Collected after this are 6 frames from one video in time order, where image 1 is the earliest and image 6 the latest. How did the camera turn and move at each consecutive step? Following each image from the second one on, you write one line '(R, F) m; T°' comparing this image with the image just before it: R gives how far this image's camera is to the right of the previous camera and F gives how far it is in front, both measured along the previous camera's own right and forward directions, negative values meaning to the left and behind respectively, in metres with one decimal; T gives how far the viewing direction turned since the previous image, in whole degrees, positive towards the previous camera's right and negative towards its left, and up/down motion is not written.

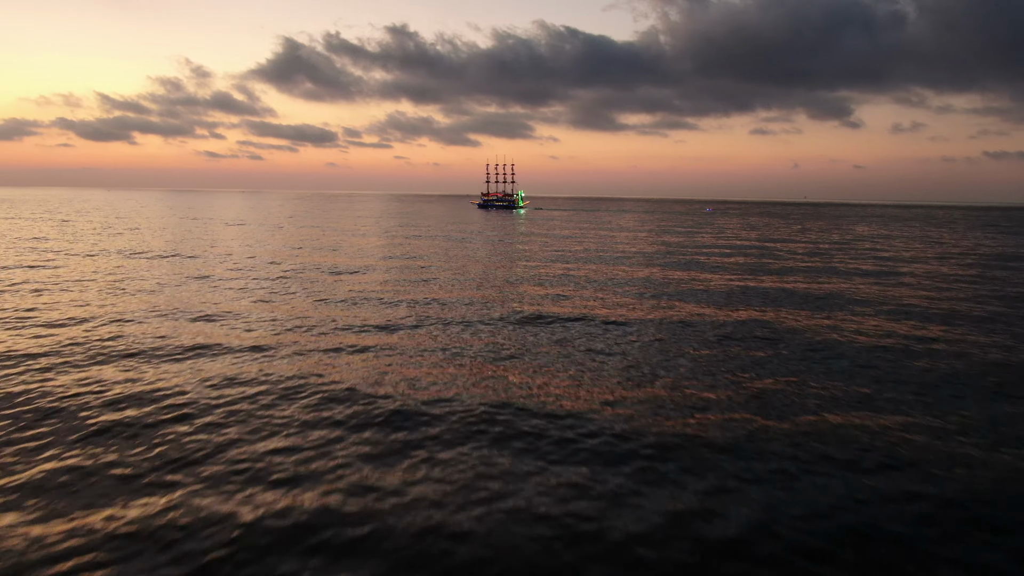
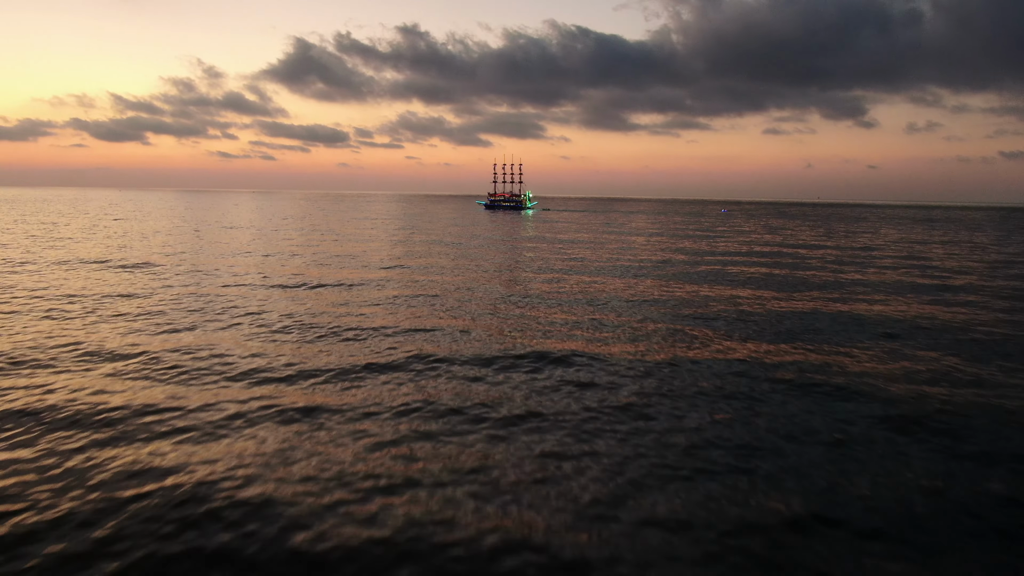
(+0.4, +4.0) m; -1°
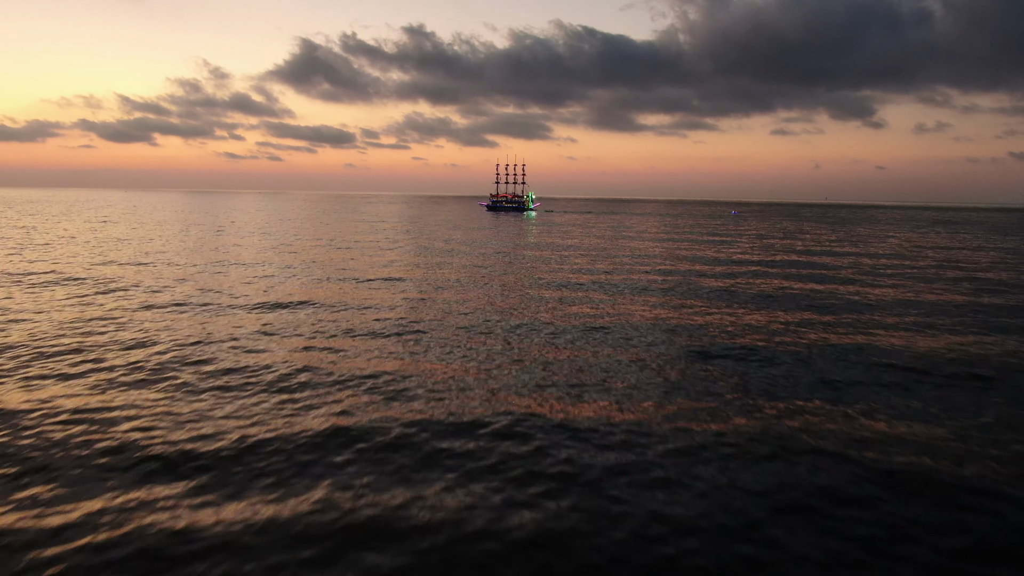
(+0.4, +4.2) m; 0°
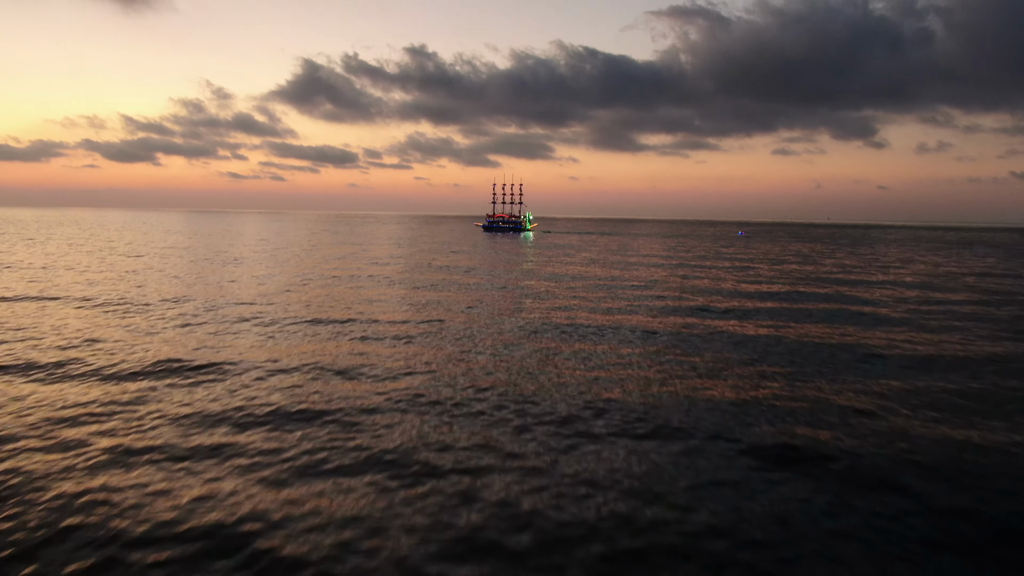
(+0.7, +5.5) m; 0°
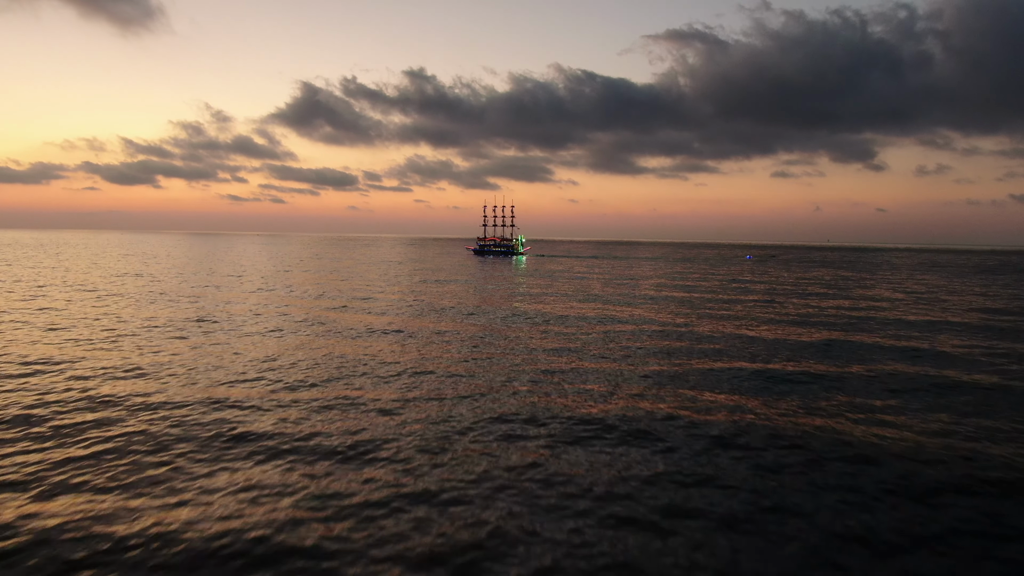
(+0.8, +8.3) m; 0°
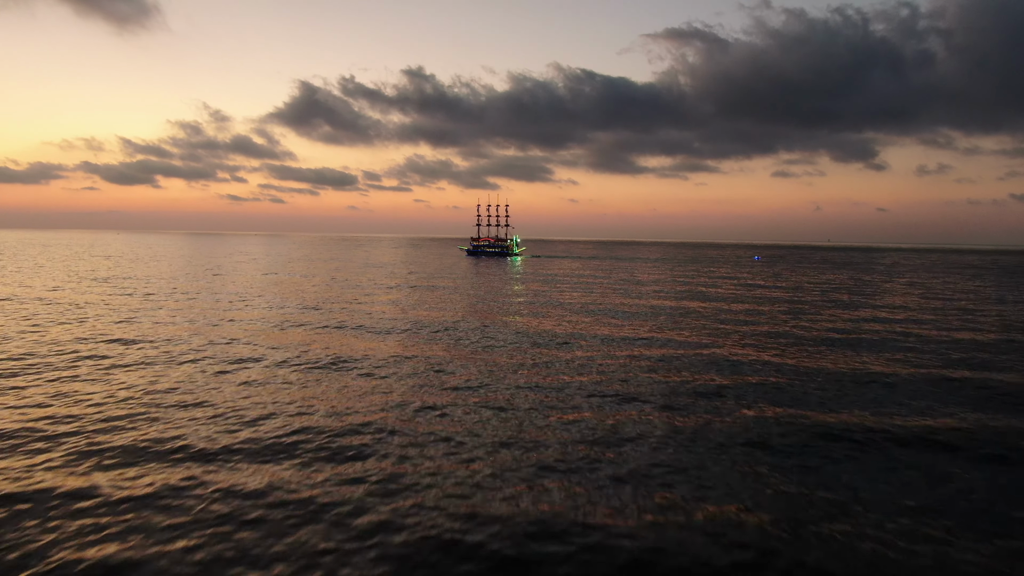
(+0.5, +6.0) m; 0°
